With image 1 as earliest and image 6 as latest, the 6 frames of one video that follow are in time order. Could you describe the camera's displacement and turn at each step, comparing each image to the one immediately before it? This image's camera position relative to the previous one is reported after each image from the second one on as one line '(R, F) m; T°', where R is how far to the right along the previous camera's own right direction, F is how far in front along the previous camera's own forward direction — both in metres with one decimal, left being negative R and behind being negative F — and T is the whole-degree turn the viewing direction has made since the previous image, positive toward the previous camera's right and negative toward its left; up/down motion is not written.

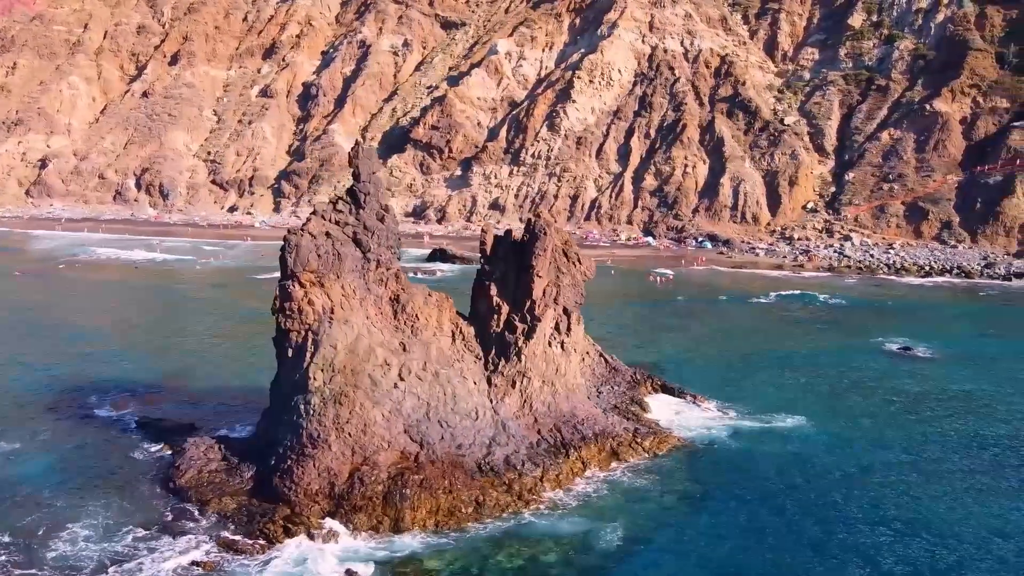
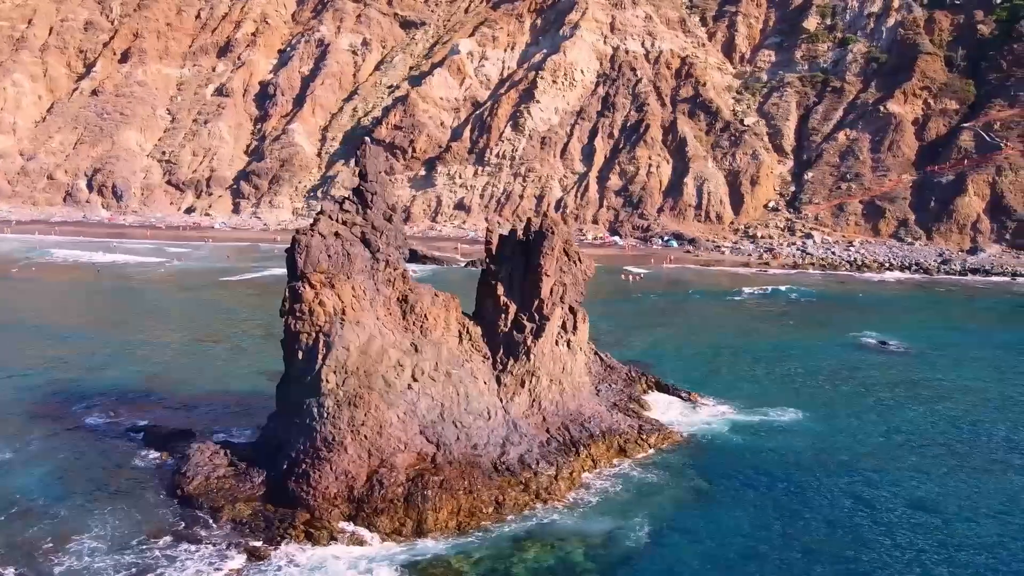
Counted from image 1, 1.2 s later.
(-1.4, 0.0) m; +3°
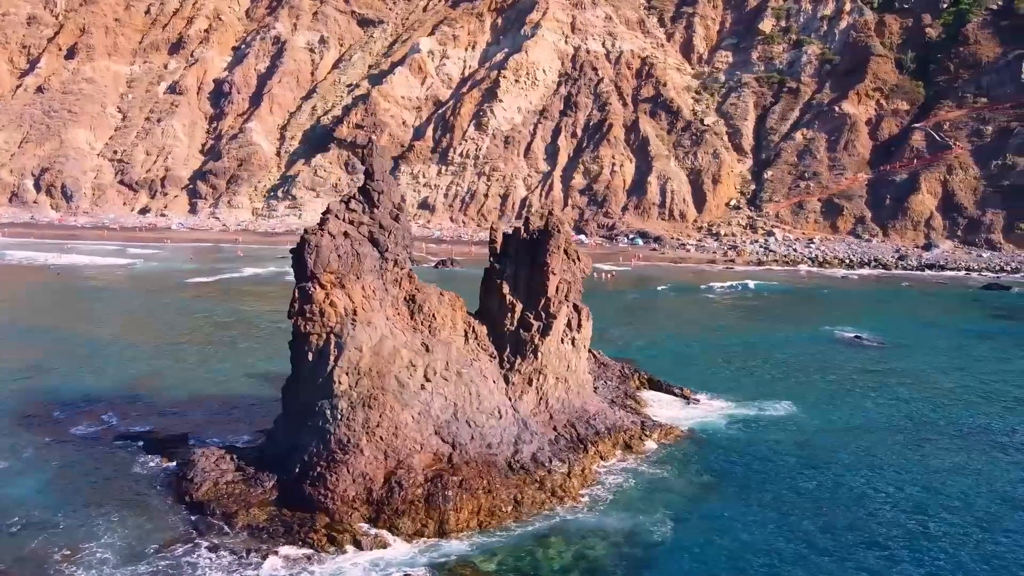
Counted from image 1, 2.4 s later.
(-1.4, 0.0) m; +3°
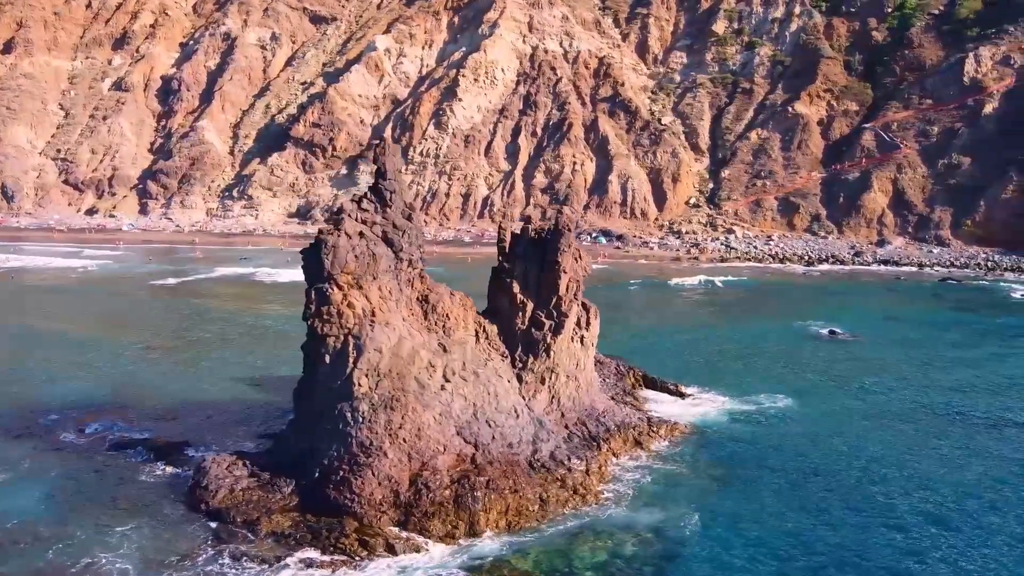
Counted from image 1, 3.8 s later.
(-1.6, +0.1) m; +4°
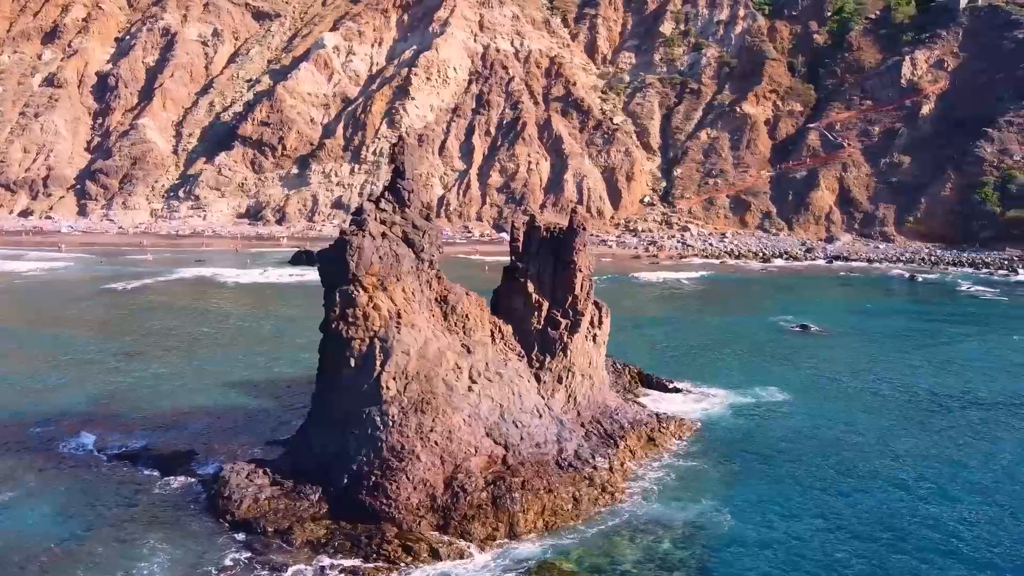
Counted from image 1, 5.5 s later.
(-2.0, +0.1) m; +4°
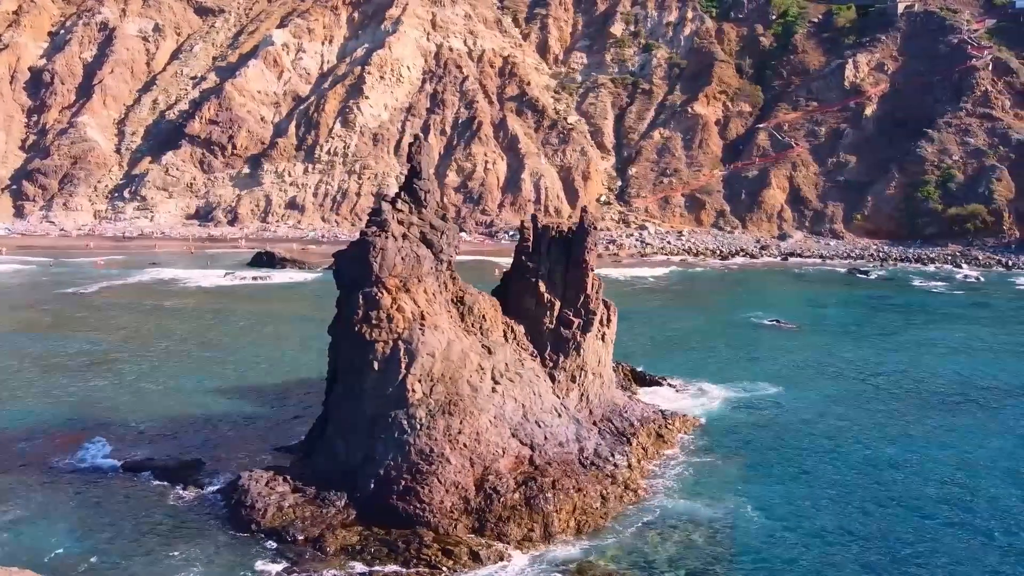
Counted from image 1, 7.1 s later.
(-1.8, +0.1) m; +4°
